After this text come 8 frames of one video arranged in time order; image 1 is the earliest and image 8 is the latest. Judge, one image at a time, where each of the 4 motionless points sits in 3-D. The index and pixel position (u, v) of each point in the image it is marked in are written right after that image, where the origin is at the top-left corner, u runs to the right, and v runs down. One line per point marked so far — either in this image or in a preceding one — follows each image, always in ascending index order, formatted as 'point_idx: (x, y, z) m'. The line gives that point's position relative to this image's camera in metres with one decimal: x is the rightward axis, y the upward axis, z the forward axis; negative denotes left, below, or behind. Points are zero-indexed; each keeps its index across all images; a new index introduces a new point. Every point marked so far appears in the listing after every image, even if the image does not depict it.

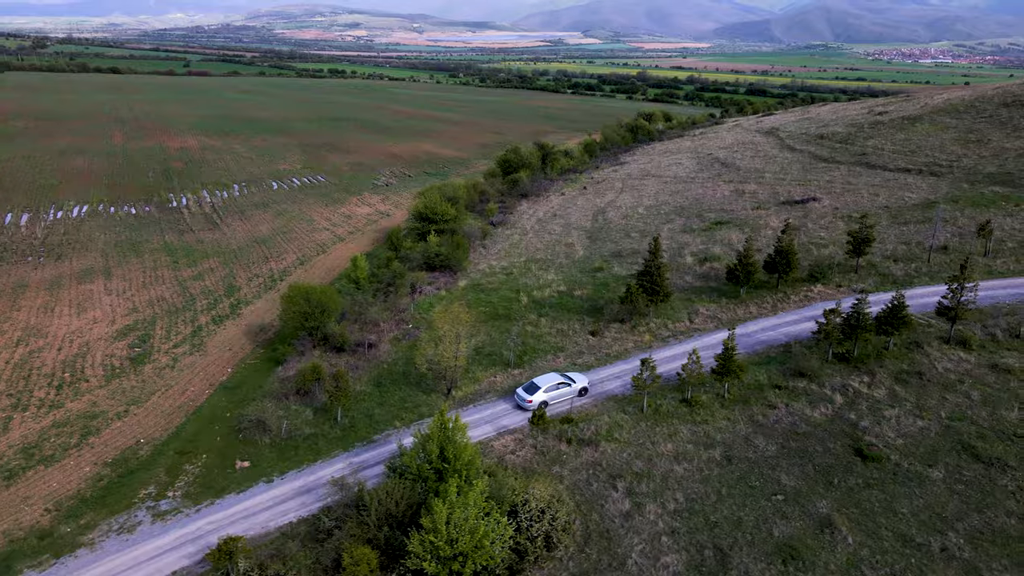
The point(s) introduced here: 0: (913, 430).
0: (+10.7, -3.8, +19.7) m
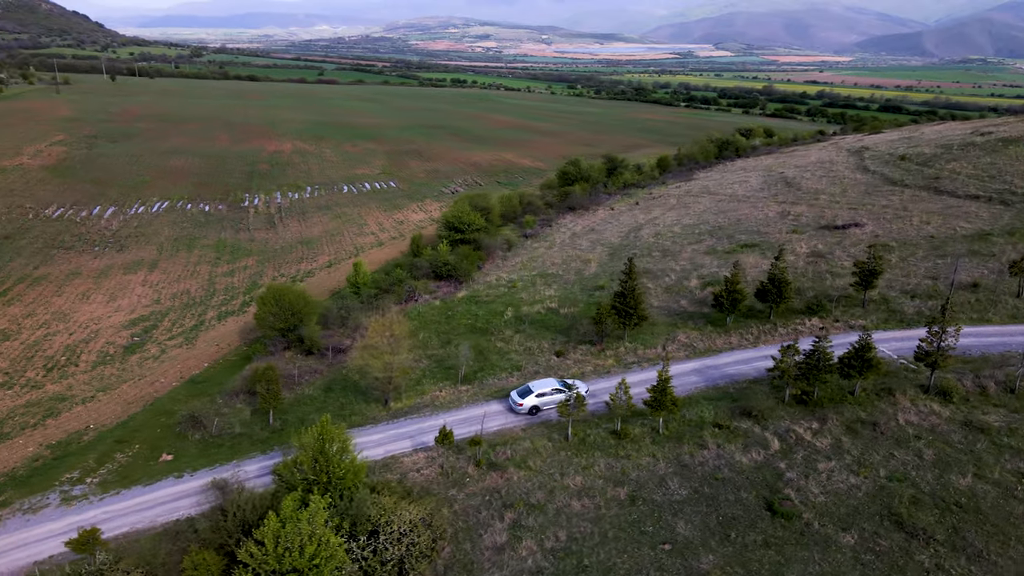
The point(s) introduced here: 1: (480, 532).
0: (+7.8, -4.8, +17.6) m
1: (-0.8, -5.9, +17.8) m
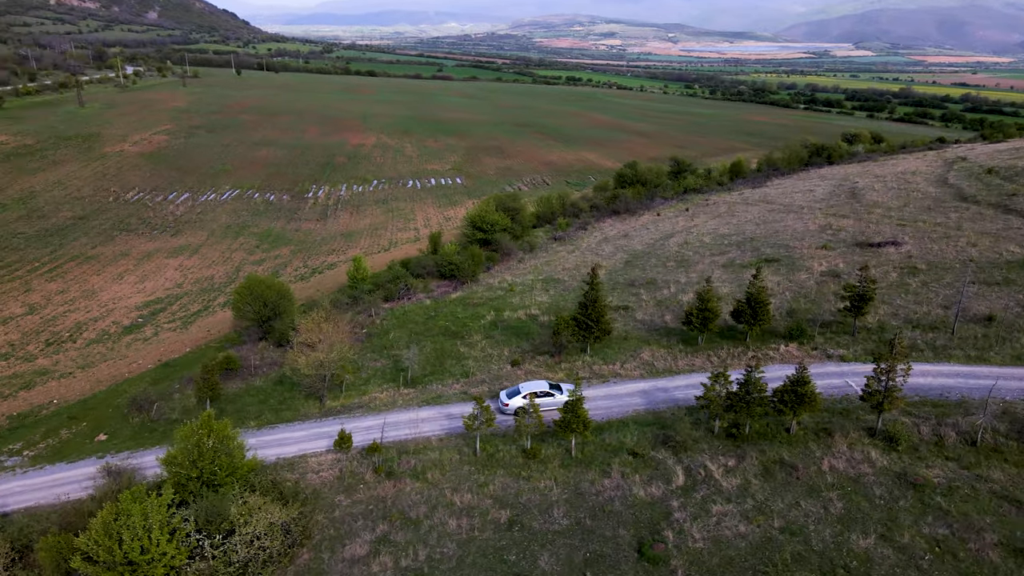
0: (+4.6, -5.4, +15.9) m
1: (-4.0, -6.0, +17.4) m
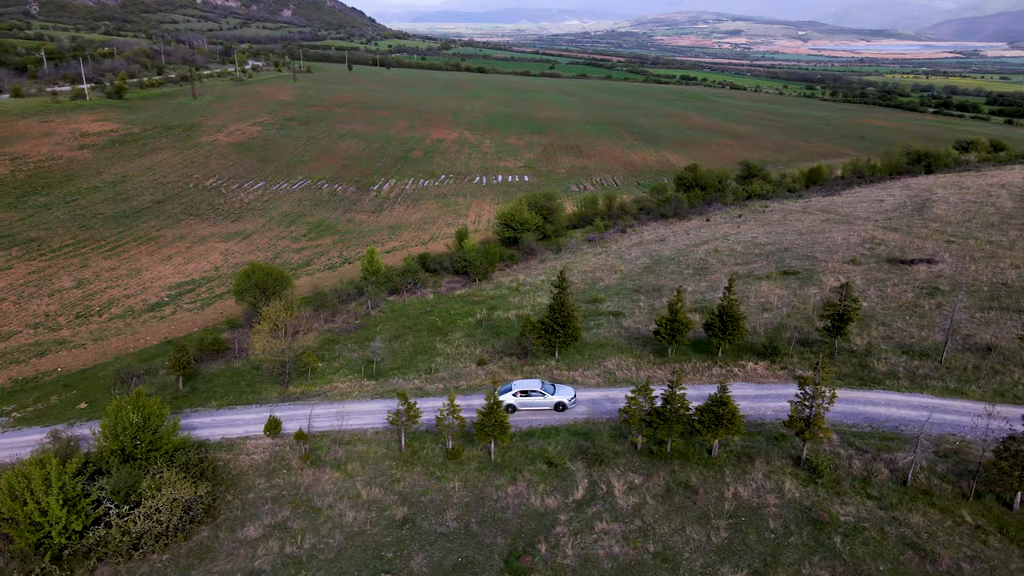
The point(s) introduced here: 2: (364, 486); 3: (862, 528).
0: (+1.7, -5.6, +15.3) m
1: (-6.5, -5.7, +18.0) m
2: (-3.8, -5.2, +19.2) m
3: (+7.3, -5.0, +15.3) m
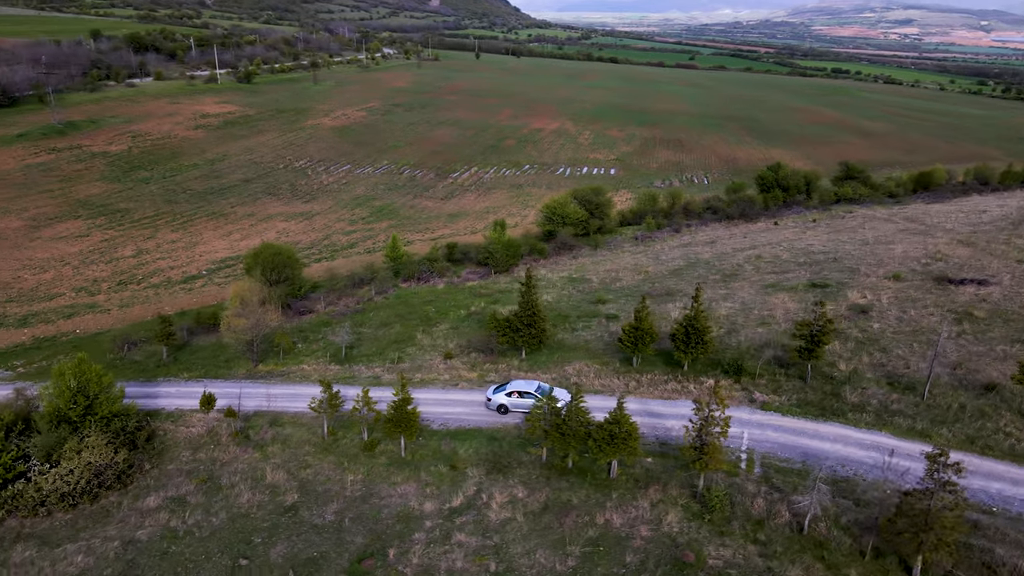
0: (-1.5, -5.5, +14.6) m
1: (-9.2, -5.2, +18.7) m
2: (-6.3, -4.8, +19.4) m
3: (+4.0, -5.3, +13.7) m
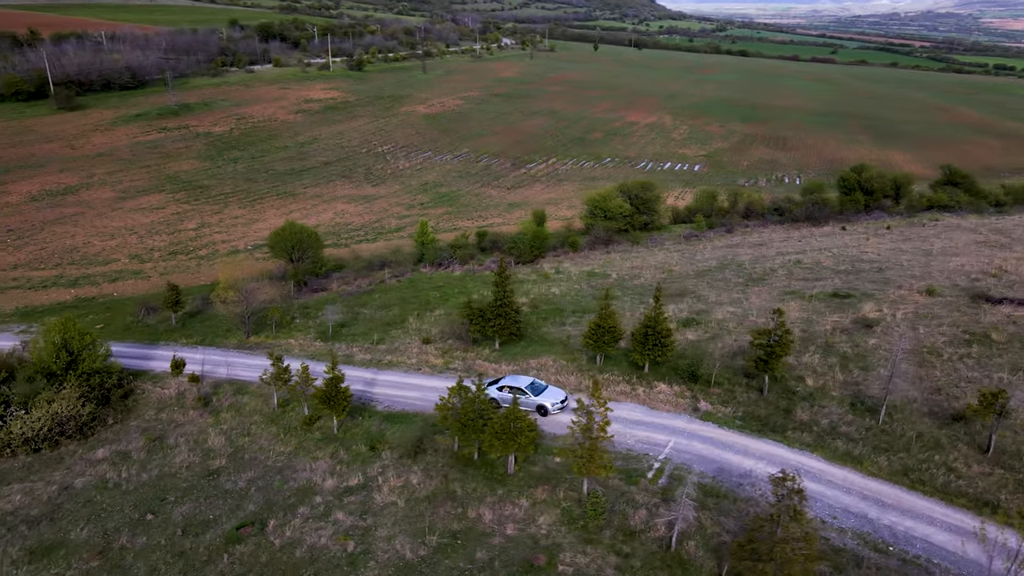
0: (-4.2, -5.1, +14.9) m
1: (-11.2, -4.3, +20.1) m
2: (-8.1, -4.0, +20.4) m
3: (+1.0, -5.3, +13.2) m
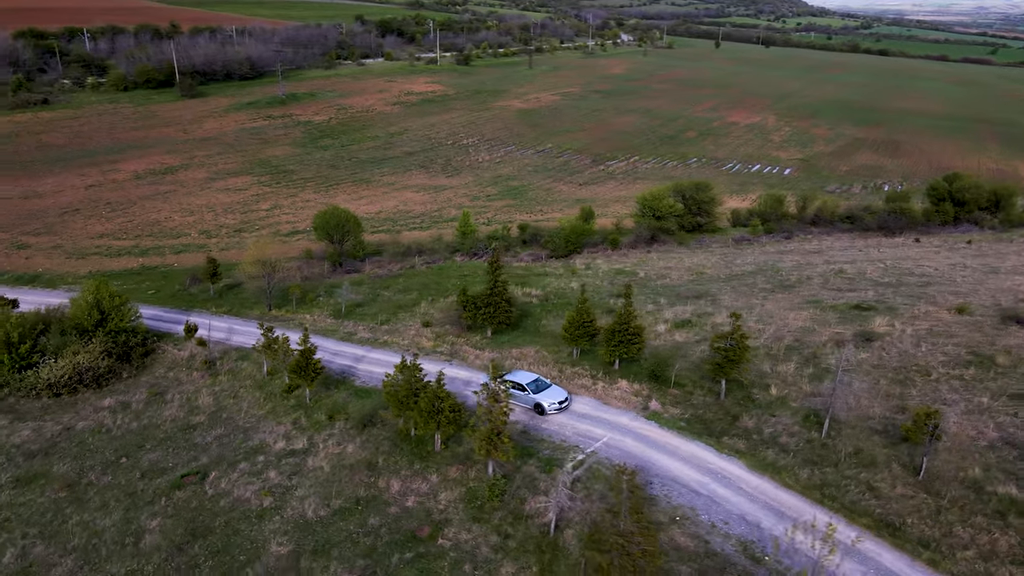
0: (-6.2, -4.5, +16.3) m
1: (-12.2, -3.3, +22.5) m
2: (-9.2, -3.2, +22.3) m
3: (-1.3, -5.0, +13.7) m
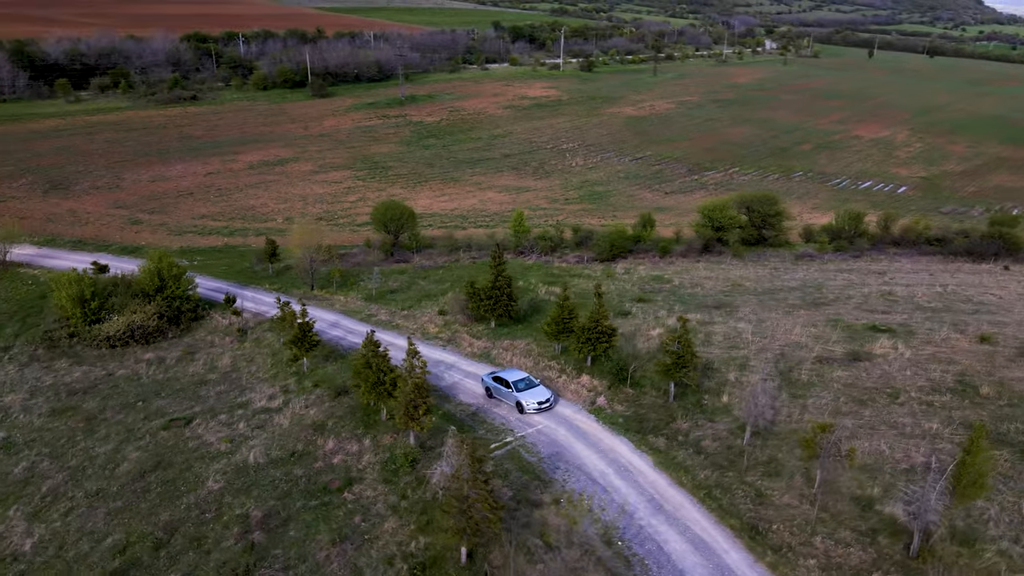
0: (-7.9, -3.8, +18.8) m
1: (-12.6, -2.2, +26.0) m
2: (-9.6, -2.4, +25.2) m
3: (-3.6, -4.6, +15.4) m
